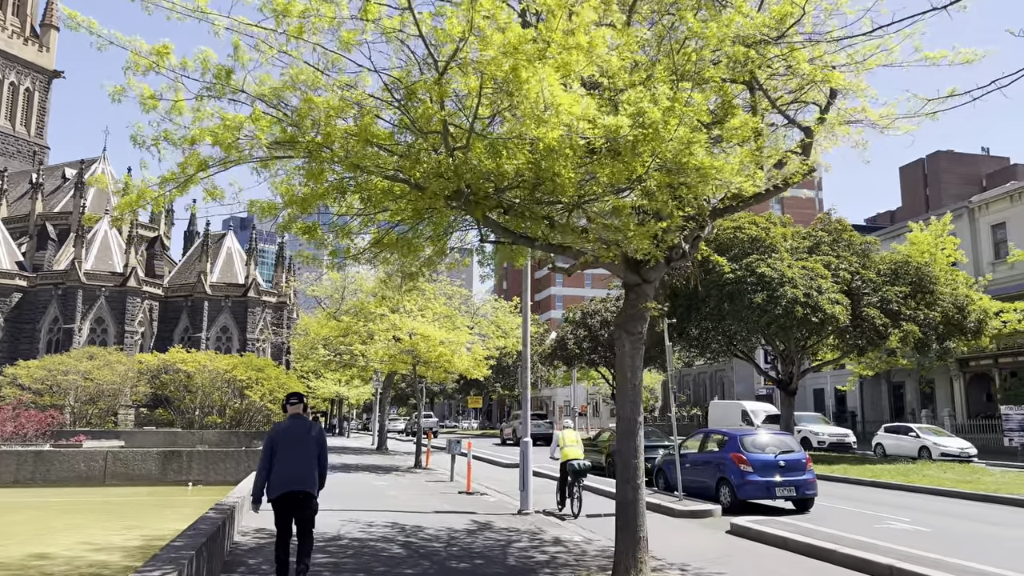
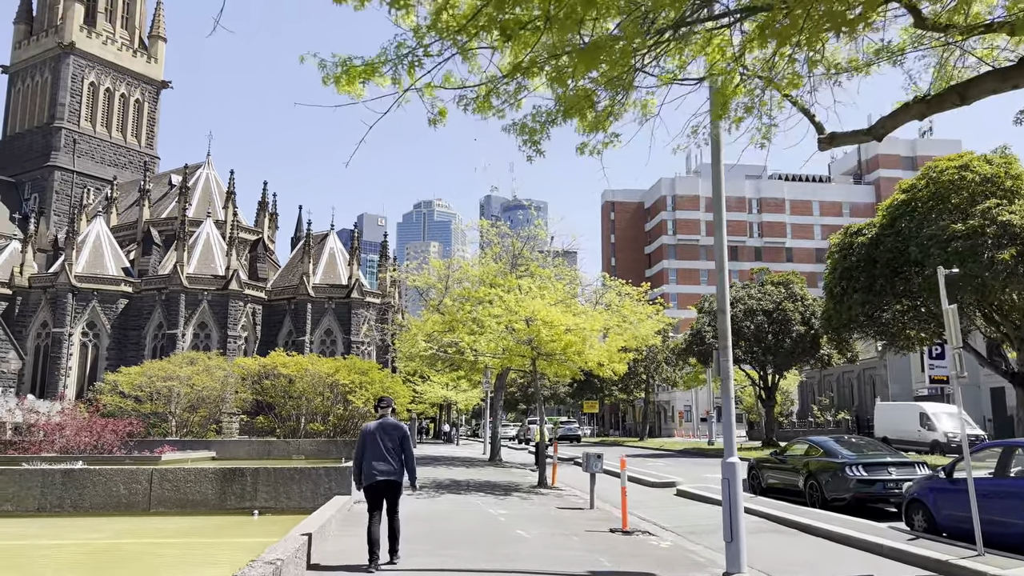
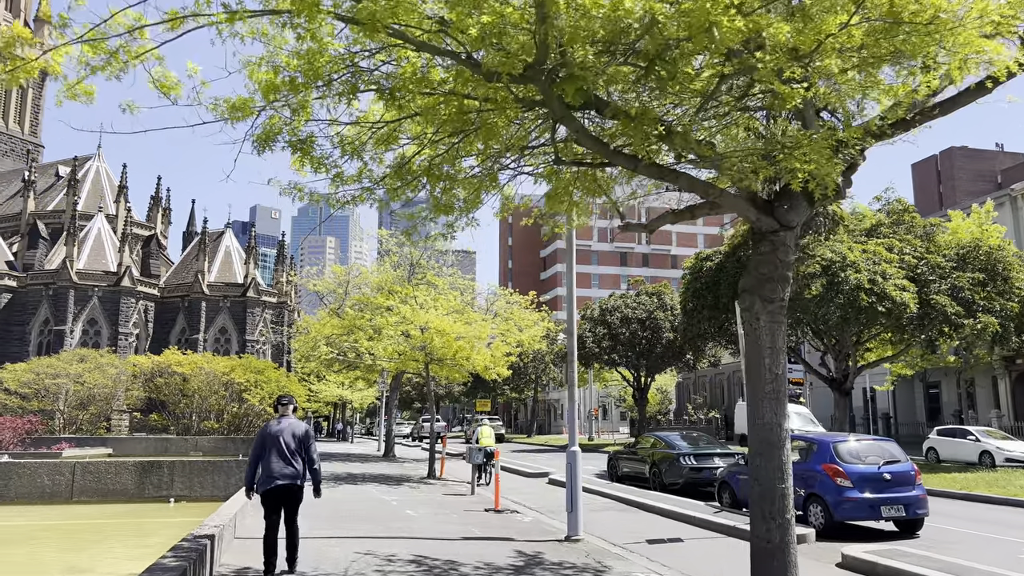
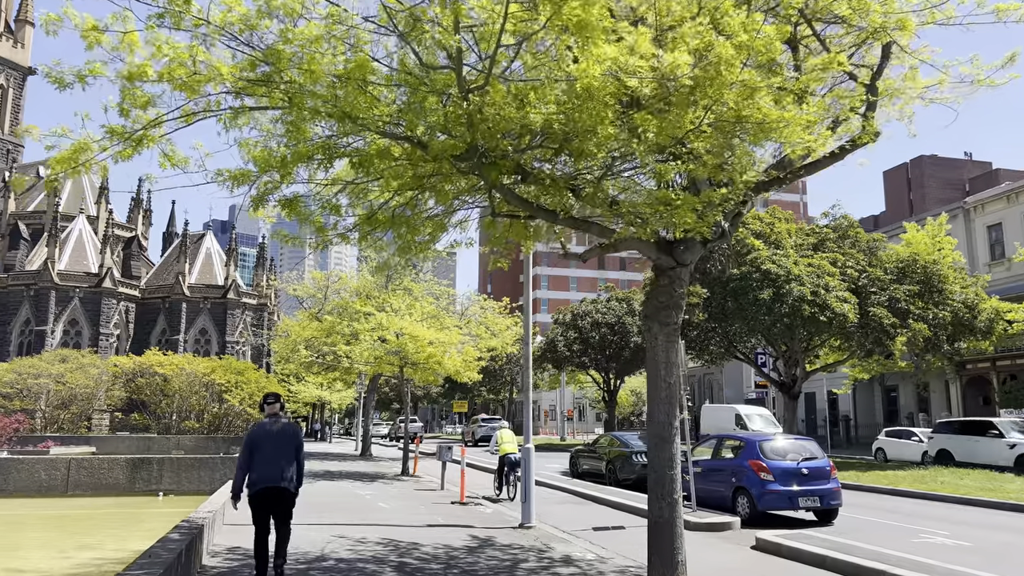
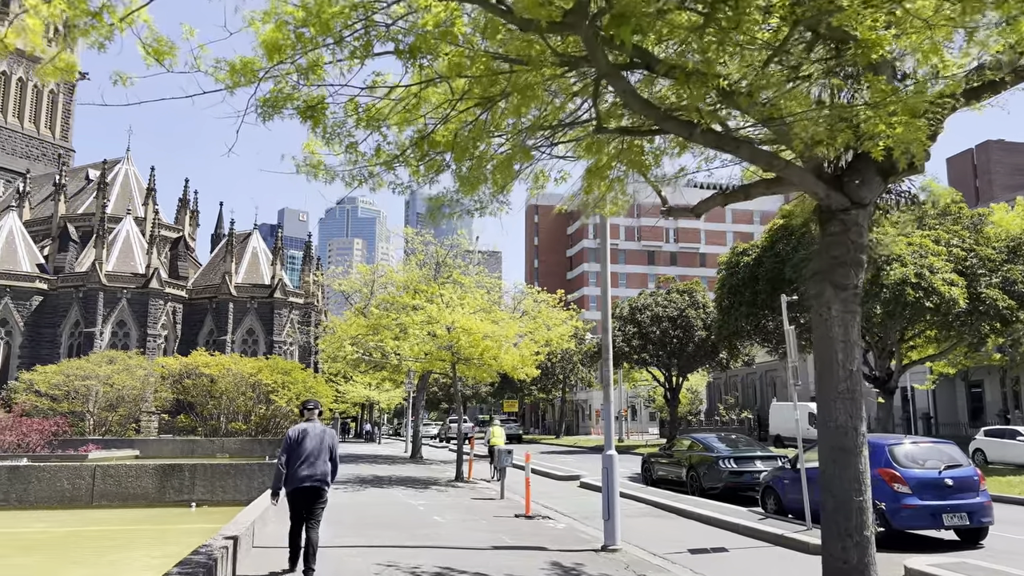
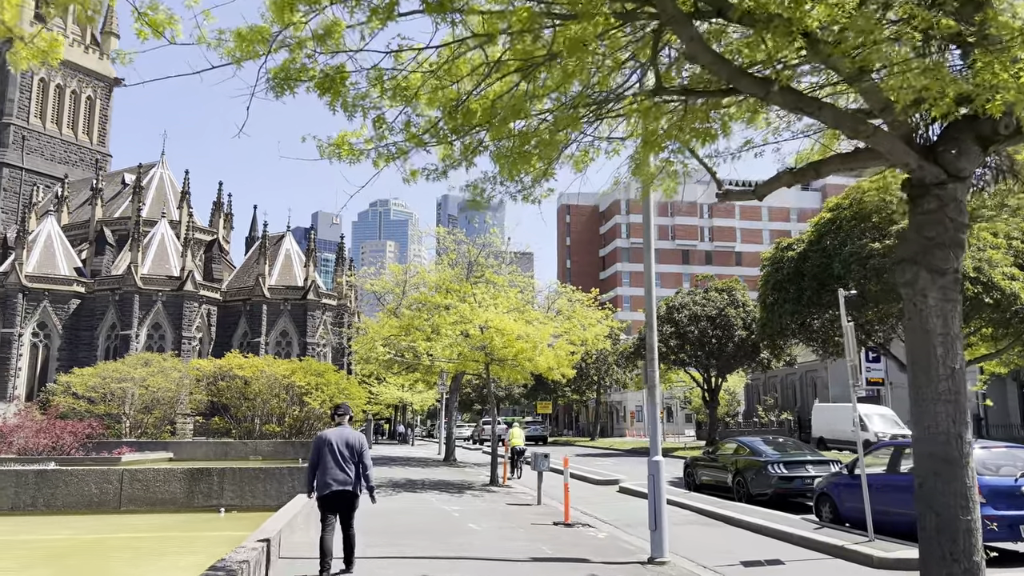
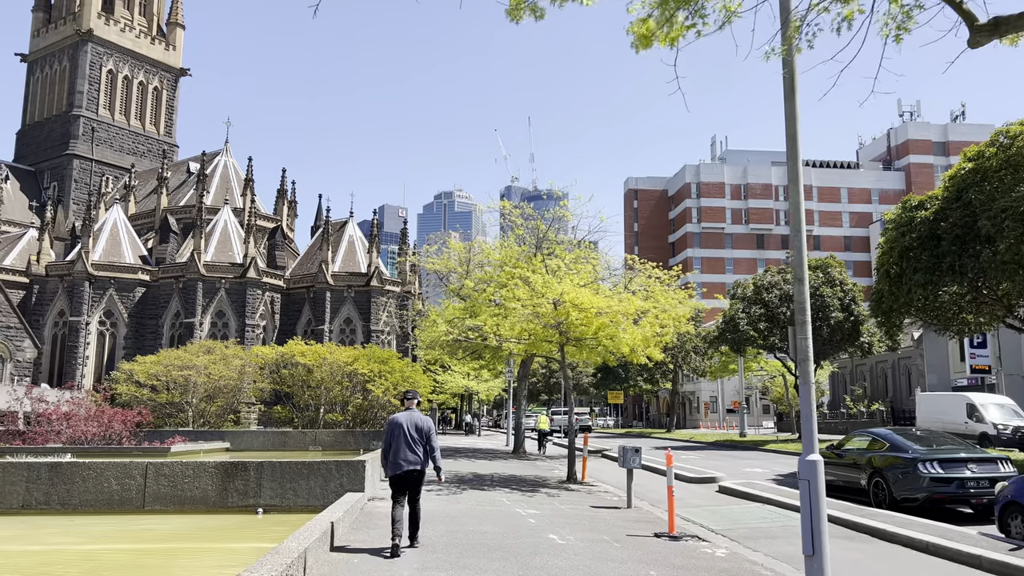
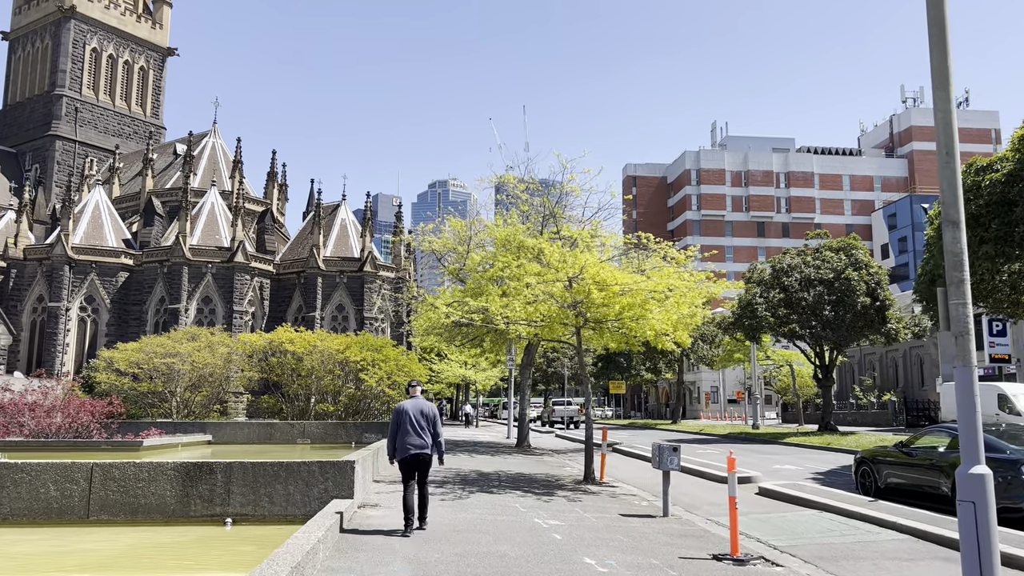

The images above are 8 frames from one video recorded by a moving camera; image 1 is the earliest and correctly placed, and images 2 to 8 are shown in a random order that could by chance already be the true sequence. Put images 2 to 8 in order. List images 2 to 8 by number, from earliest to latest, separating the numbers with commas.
4, 3, 5, 6, 2, 7, 8
